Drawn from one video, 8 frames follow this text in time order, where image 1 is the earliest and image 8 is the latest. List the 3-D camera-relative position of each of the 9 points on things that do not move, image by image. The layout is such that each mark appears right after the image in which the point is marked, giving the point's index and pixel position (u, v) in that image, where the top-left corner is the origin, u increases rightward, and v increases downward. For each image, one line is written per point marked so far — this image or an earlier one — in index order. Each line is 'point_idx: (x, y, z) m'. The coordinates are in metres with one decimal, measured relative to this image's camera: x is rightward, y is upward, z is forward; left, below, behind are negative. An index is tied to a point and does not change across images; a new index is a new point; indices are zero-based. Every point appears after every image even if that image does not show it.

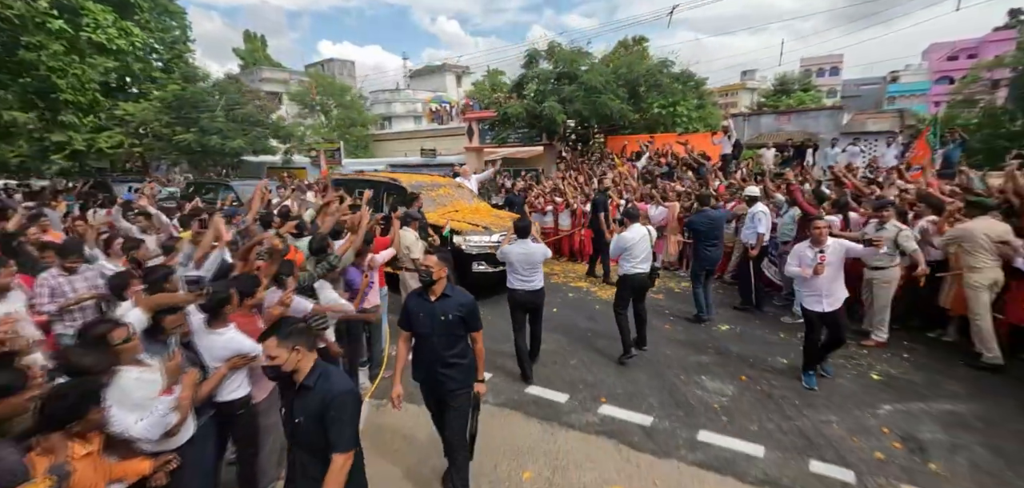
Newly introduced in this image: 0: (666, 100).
0: (+6.7, +6.2, +18.6) m
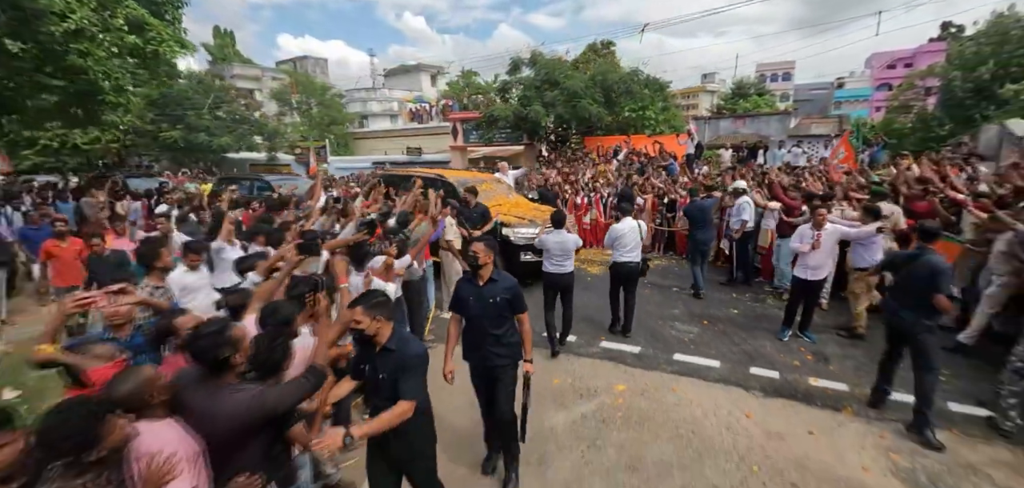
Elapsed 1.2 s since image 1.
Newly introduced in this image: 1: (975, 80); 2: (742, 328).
0: (+5.9, +6.6, +20.4) m
1: (+18.8, +6.6, +16.3) m
2: (+3.3, -1.2, +6.2) m
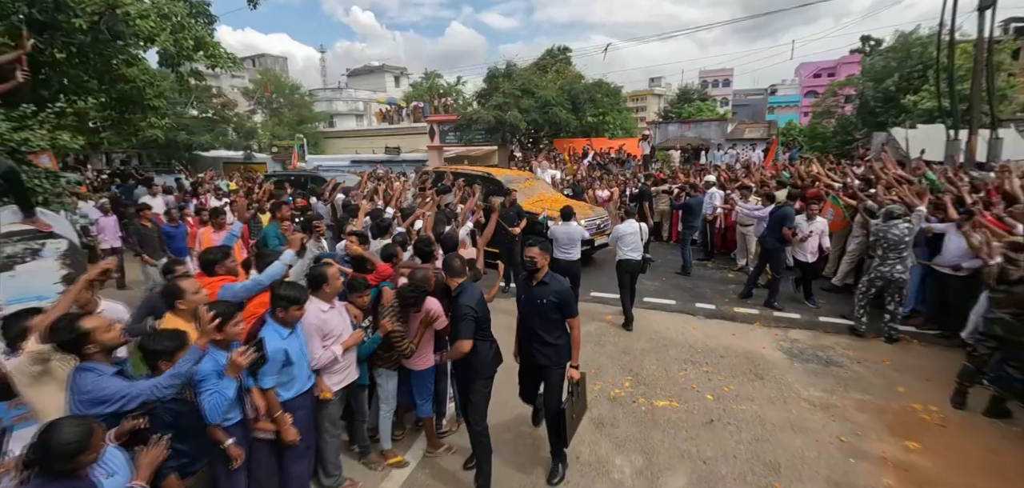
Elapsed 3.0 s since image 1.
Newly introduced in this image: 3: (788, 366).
0: (+4.5, +7.1, +22.8) m
1: (+17.7, +7.3, +20.0) m
2: (+3.5, -0.8, +8.4) m
3: (+3.4, -1.5, +5.3) m
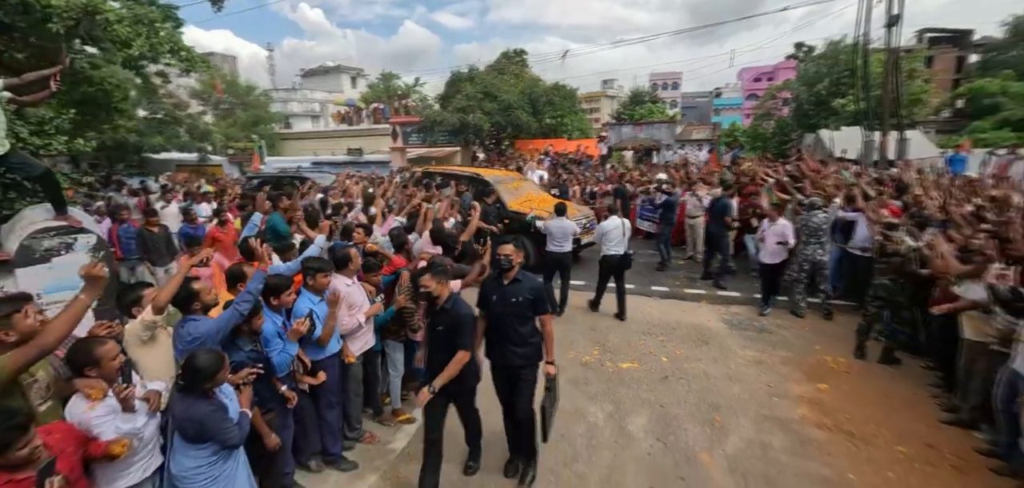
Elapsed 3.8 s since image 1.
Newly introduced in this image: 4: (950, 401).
0: (+2.4, +7.3, +23.7) m
1: (+15.8, +7.7, +22.2) m
2: (+2.9, -0.6, +9.3) m
3: (+3.1, -1.3, +6.2) m
4: (+4.7, -1.7, +4.6) m
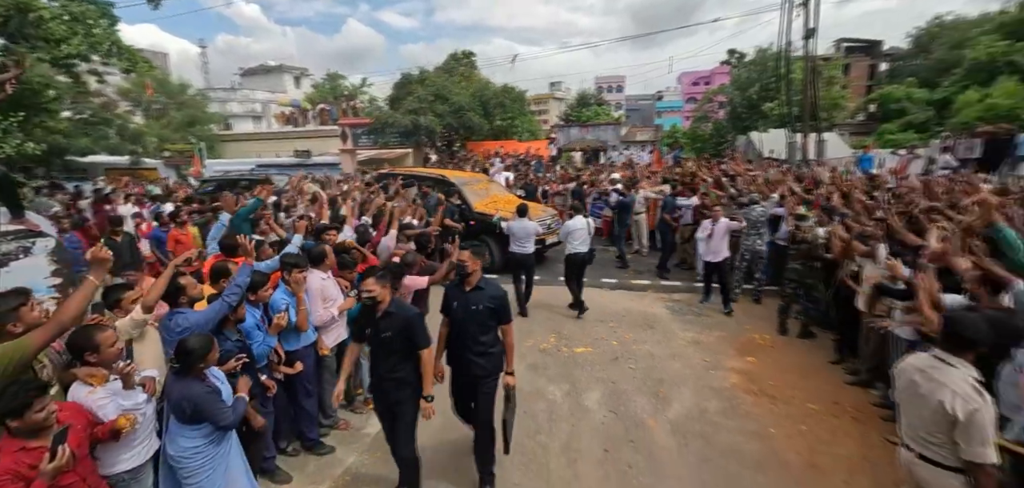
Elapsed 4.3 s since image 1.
0: (-0.2, +7.3, +24.2) m
1: (+13.2, +8.1, +24.1) m
2: (+2.0, -0.5, +9.9) m
3: (+2.5, -1.2, +6.9) m
4: (+4.3, -1.5, +5.4) m
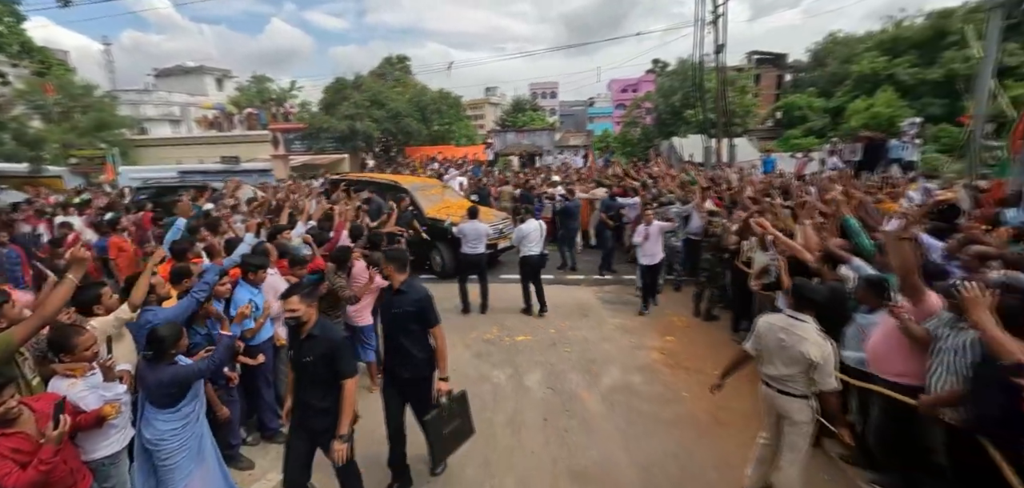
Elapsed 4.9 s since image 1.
0: (-3.7, +7.0, +24.4) m
1: (+9.6, +8.3, +26.1) m
2: (+0.6, -0.4, +10.5) m
3: (+1.6, -1.1, +7.6) m
4: (+3.5, -1.4, +6.4) m
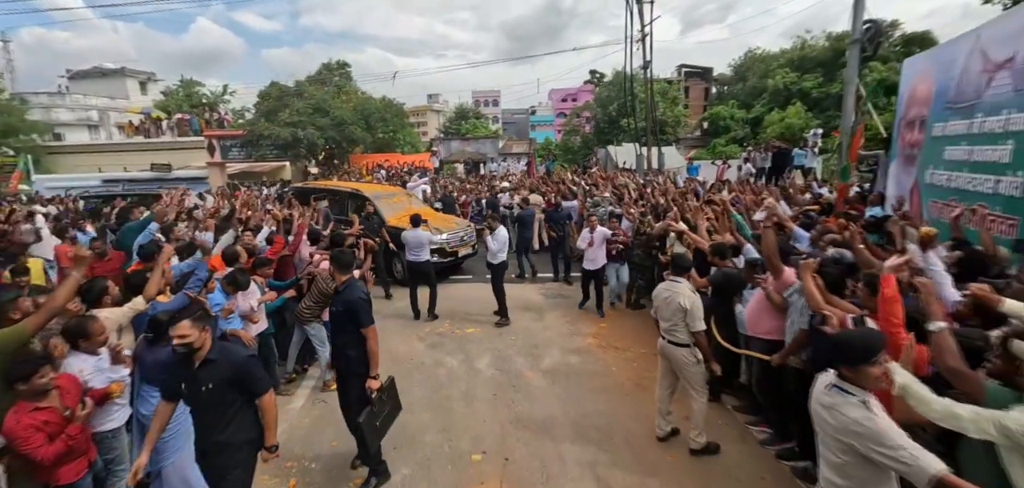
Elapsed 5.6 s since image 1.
0: (-6.9, +6.6, +24.5) m
1: (+6.1, +8.2, +27.8) m
2: (-0.7, -0.5, +11.1) m
3: (+0.6, -1.1, +8.3) m
4: (+2.7, -1.3, +7.3) m
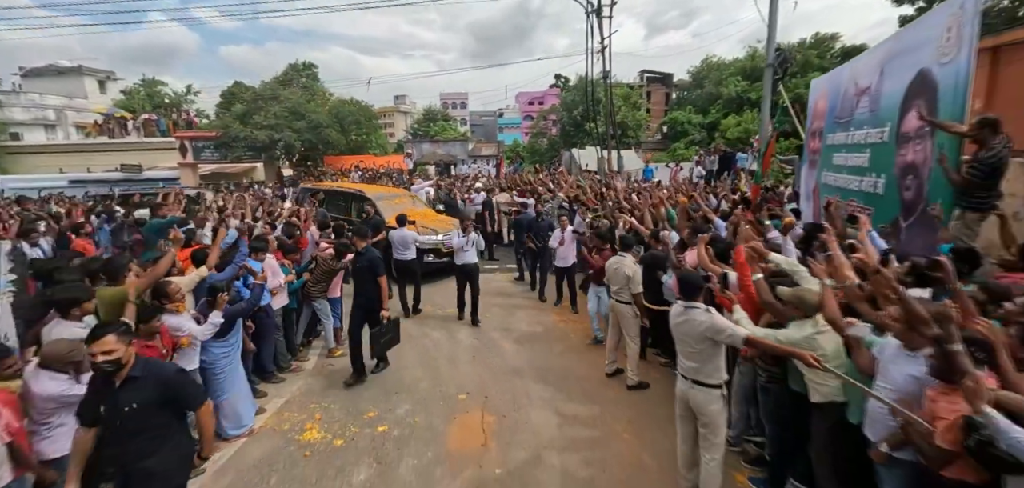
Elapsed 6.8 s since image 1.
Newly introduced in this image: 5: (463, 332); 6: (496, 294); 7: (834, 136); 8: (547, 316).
0: (-8.7, +6.7, +25.0) m
1: (+3.9, +8.3, +29.3) m
2: (-1.5, -0.4, +12.1) m
3: (0.0, -0.9, +9.4) m
4: (+2.2, -1.1, +8.6) m
5: (-0.8, -1.4, +6.6) m
6: (-0.4, -1.0, +9.0) m
7: (+5.7, +1.9, +7.6) m
8: (+0.6, -1.3, +7.7) m
